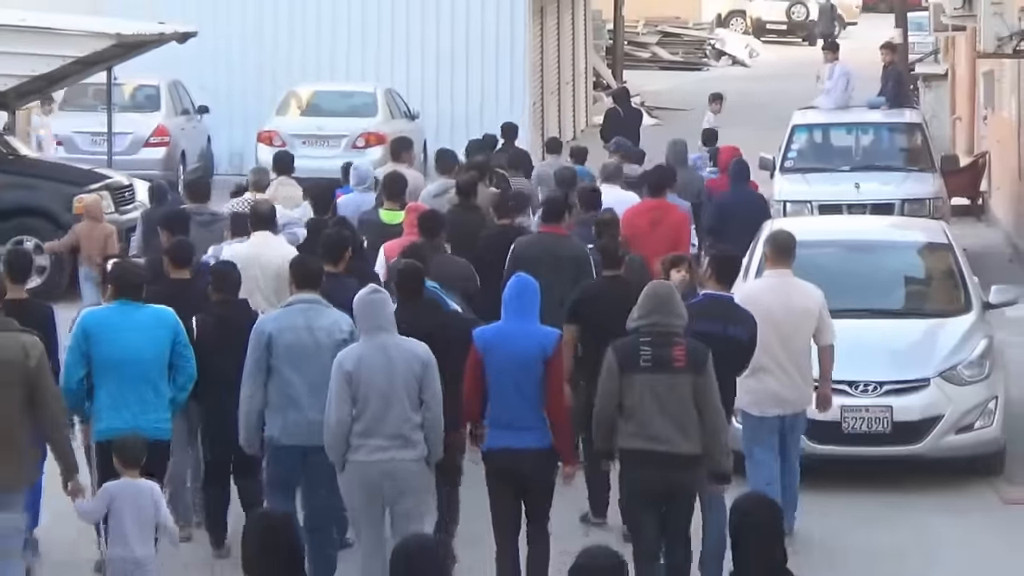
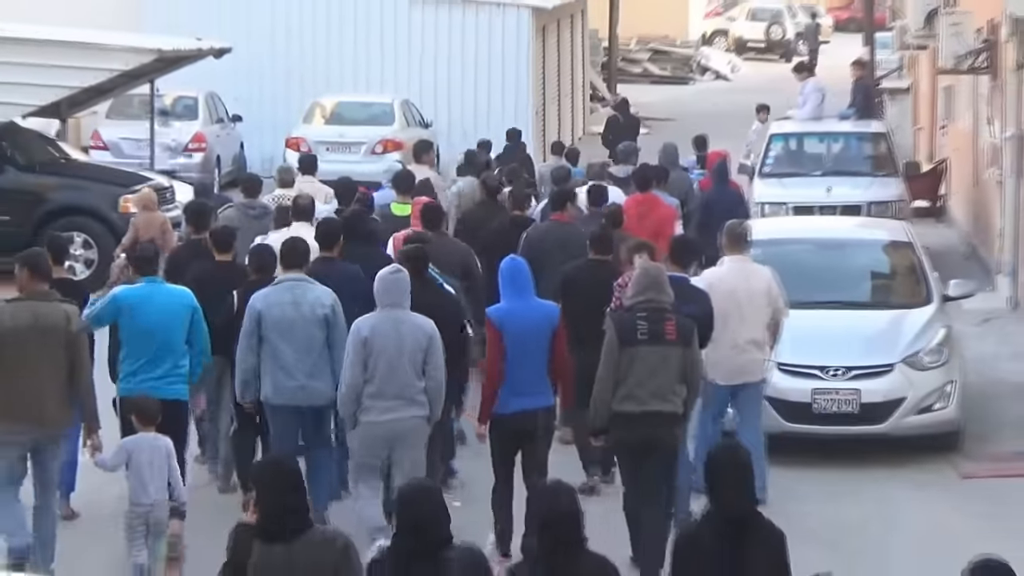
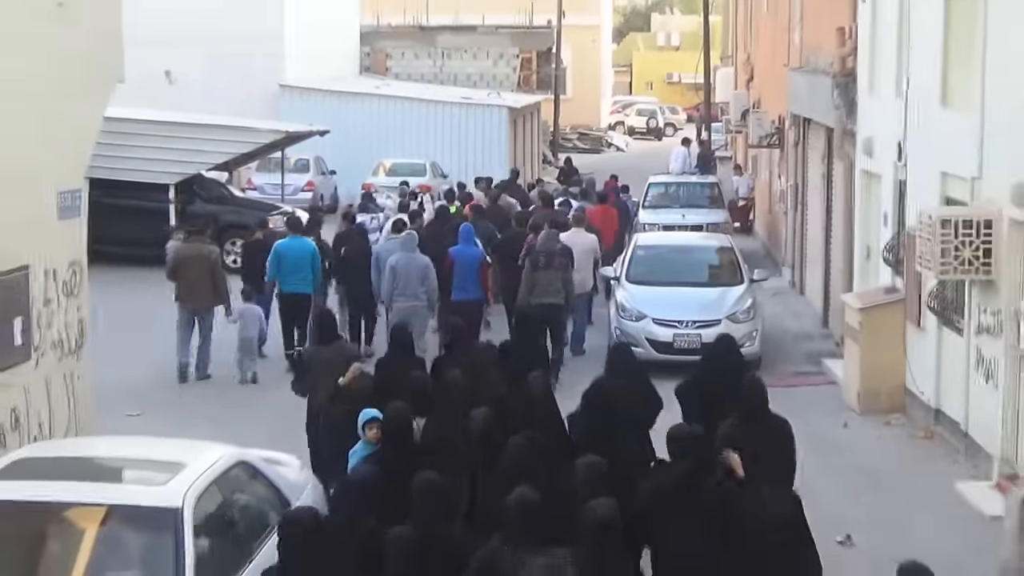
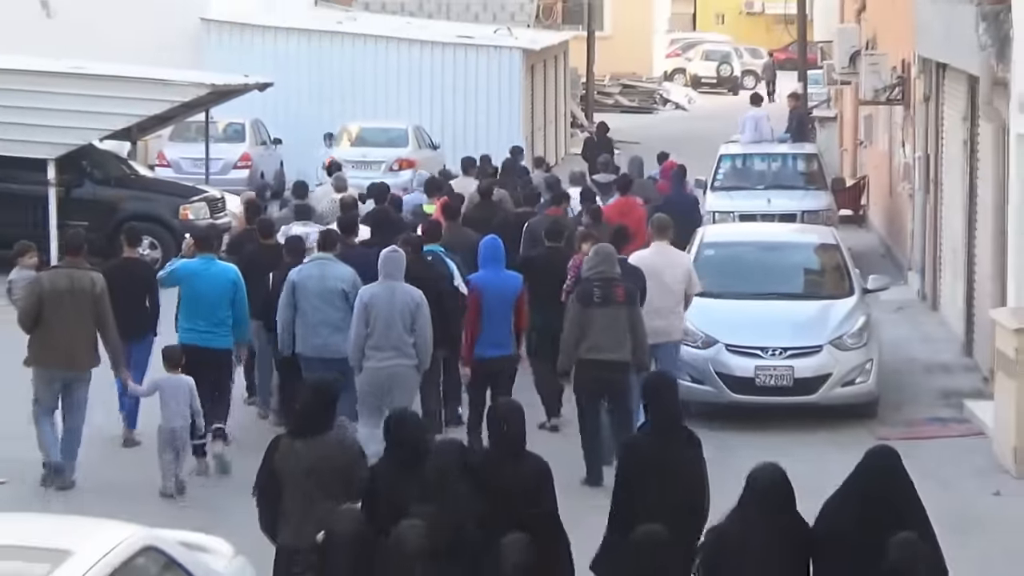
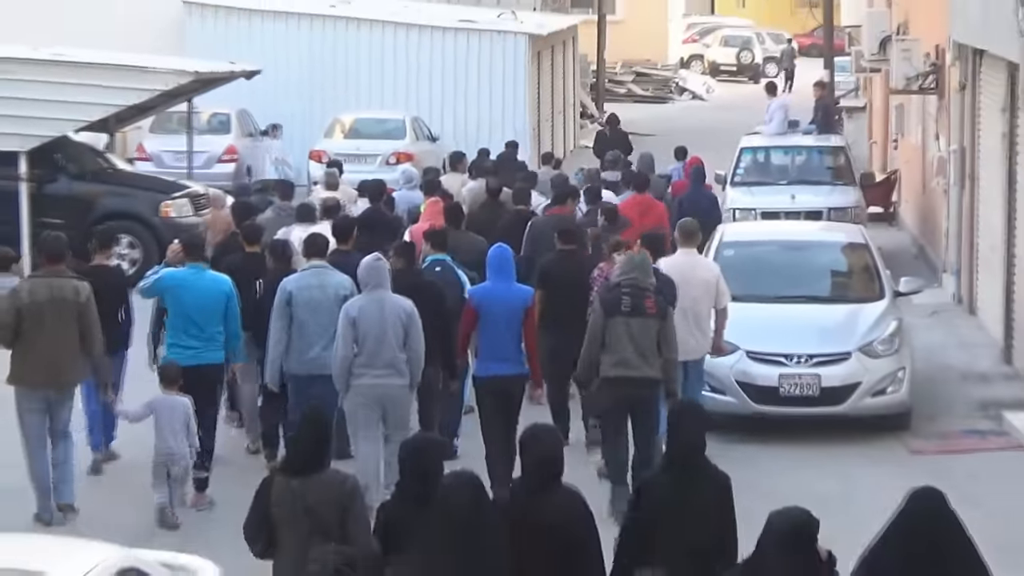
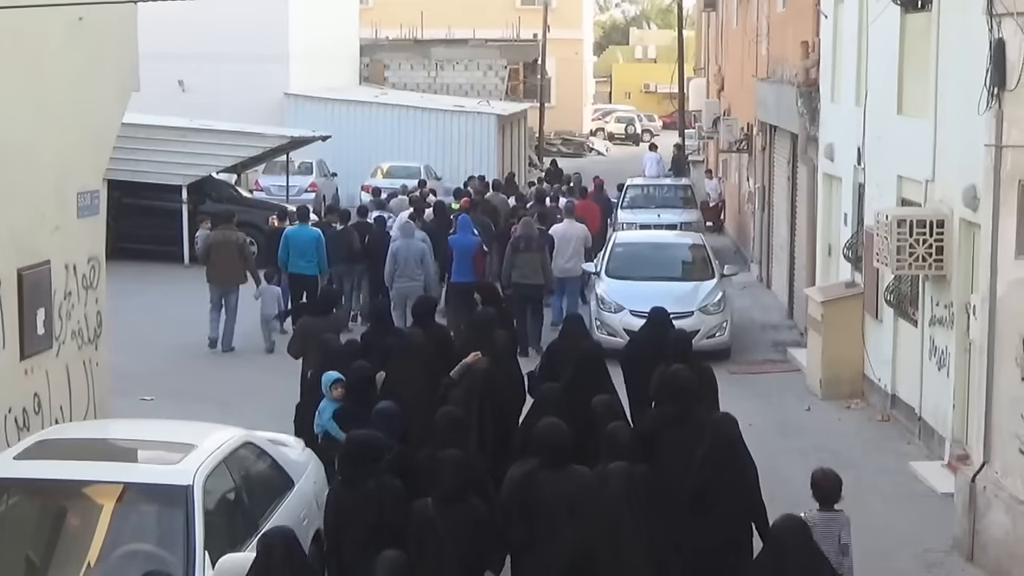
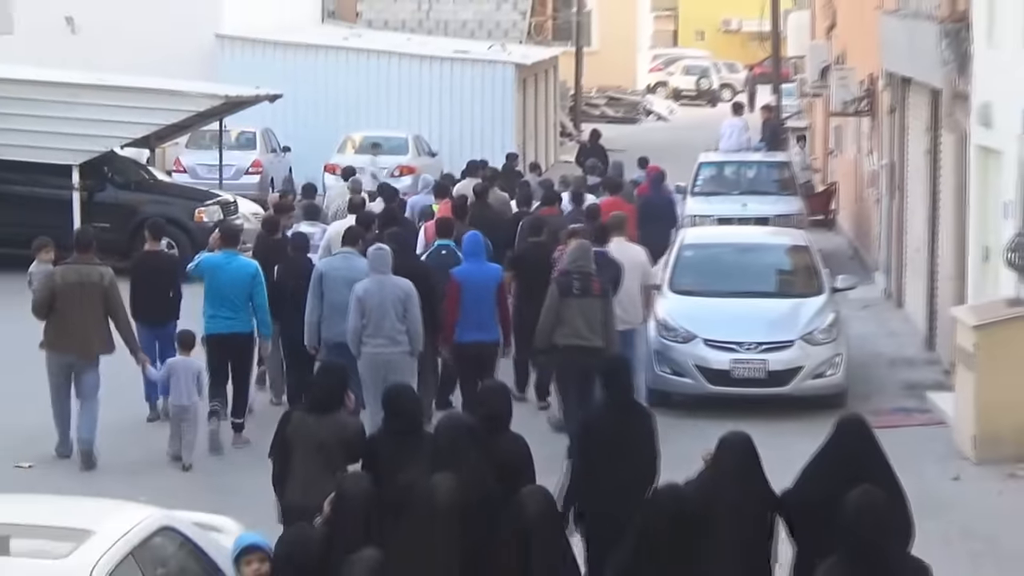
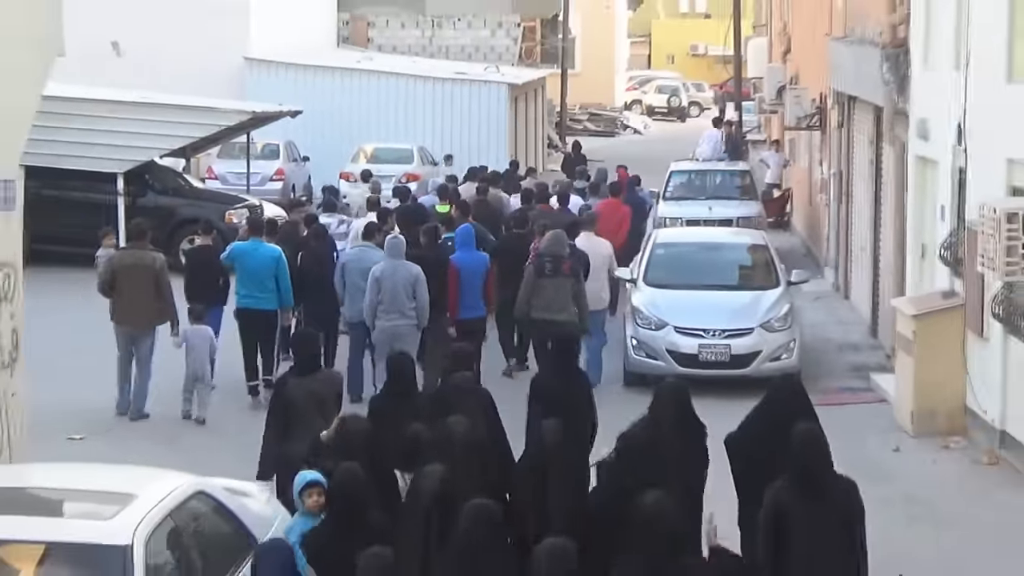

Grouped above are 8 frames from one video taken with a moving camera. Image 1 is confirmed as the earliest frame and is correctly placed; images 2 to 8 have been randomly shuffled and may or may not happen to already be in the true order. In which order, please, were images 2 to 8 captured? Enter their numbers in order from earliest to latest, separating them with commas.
2, 5, 4, 7, 8, 3, 6
